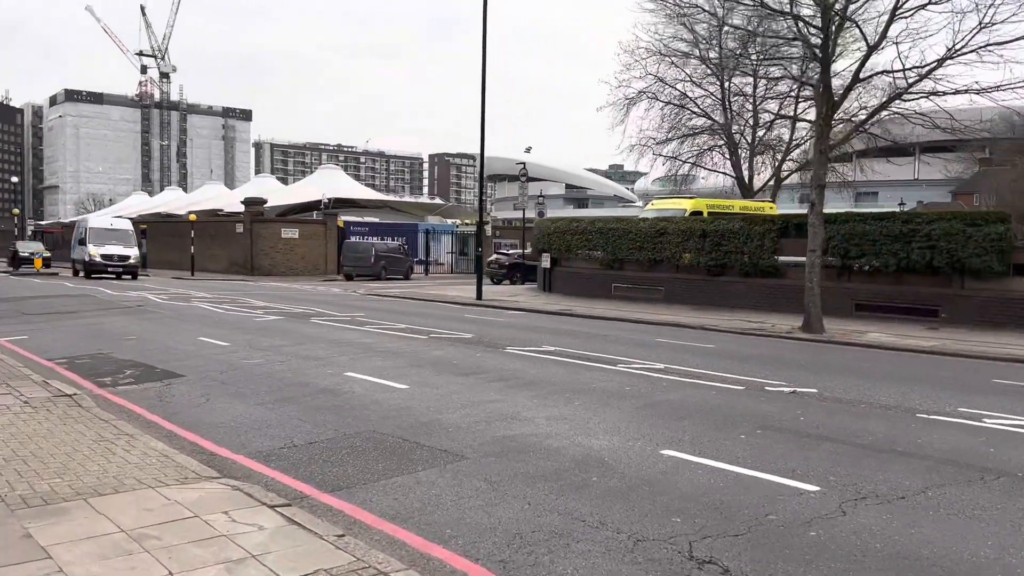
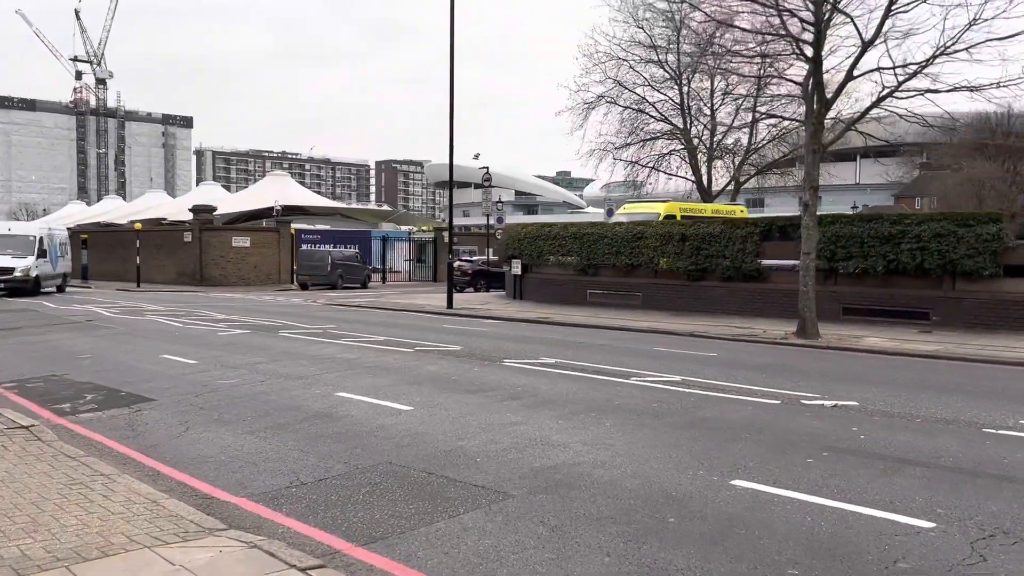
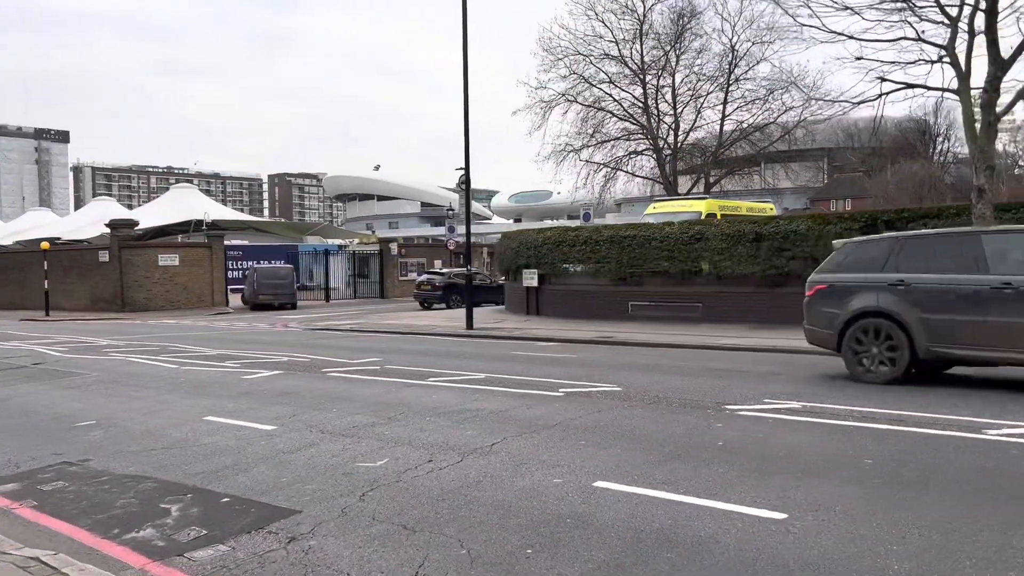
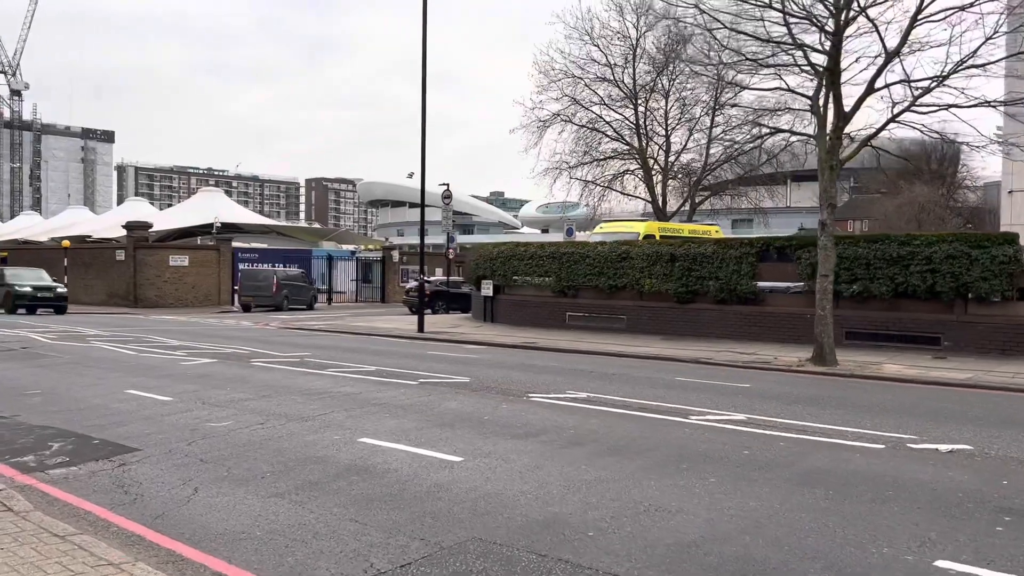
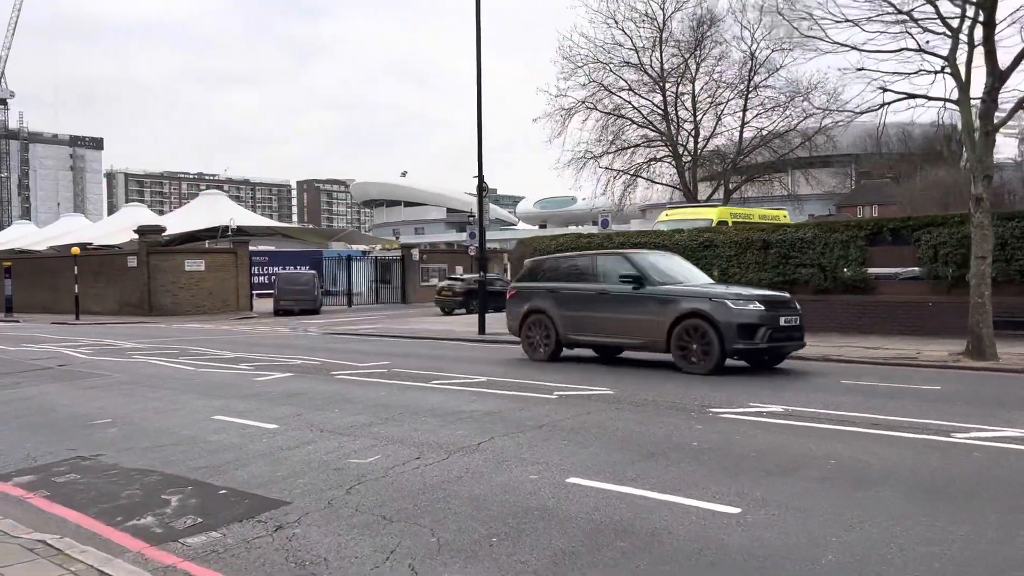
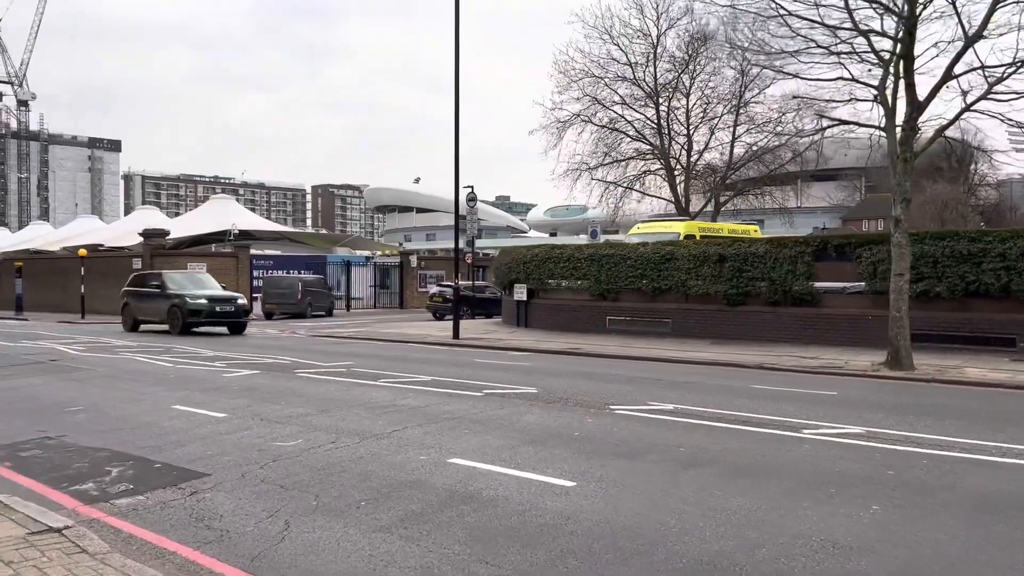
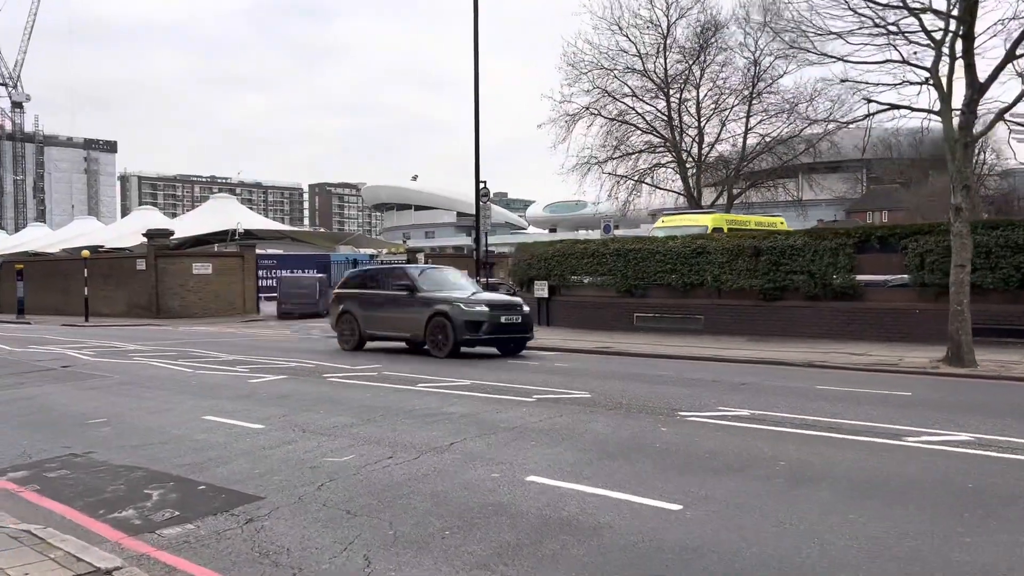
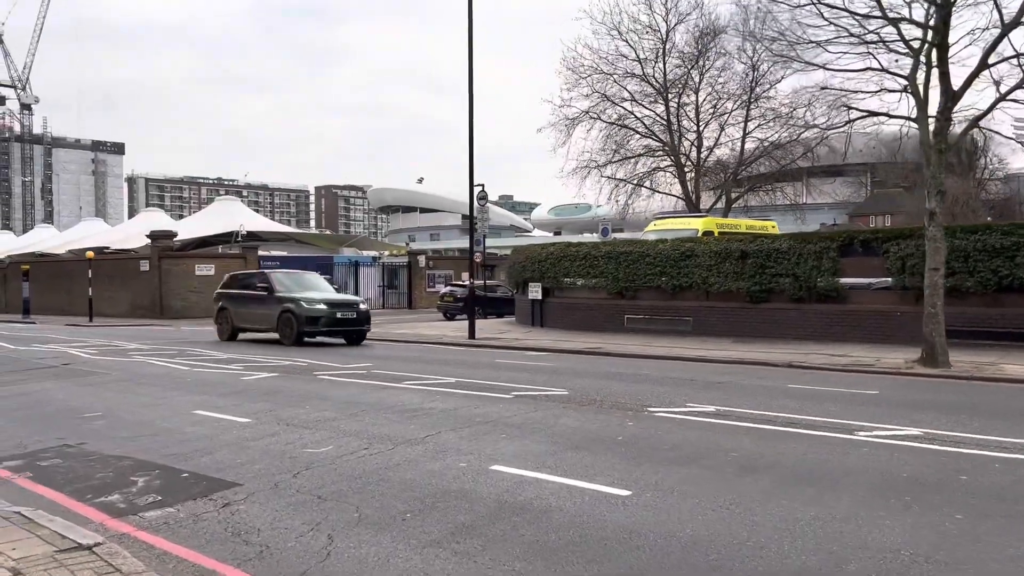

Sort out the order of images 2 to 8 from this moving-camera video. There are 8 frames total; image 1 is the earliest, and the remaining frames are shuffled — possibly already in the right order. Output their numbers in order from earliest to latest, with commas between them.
2, 4, 6, 8, 7, 5, 3
